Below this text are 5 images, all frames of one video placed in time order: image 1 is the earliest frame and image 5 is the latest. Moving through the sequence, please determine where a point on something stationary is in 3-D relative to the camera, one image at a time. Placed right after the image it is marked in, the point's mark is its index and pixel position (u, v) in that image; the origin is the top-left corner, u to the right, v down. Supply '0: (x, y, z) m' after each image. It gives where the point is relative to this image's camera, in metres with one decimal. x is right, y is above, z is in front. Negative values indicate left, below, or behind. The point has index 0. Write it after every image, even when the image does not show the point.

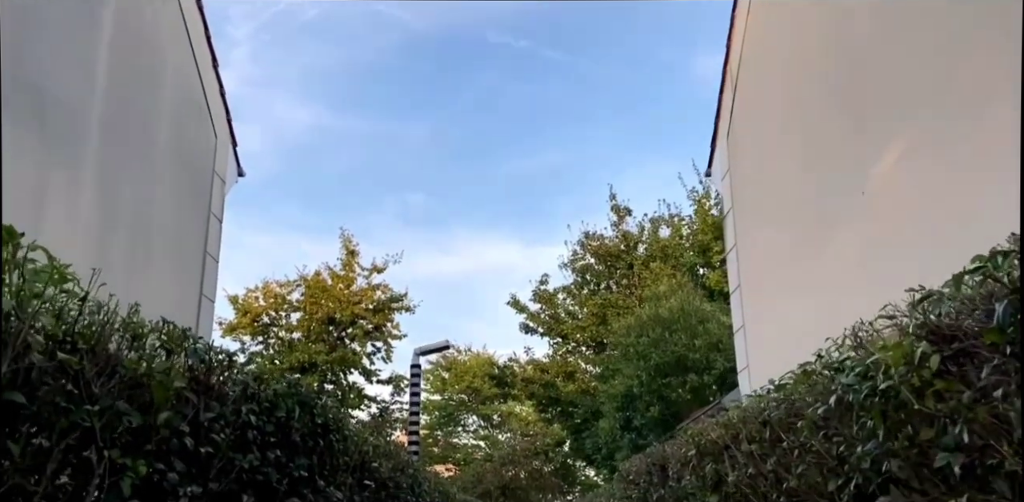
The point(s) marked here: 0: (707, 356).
0: (+2.8, -1.4, +12.7) m
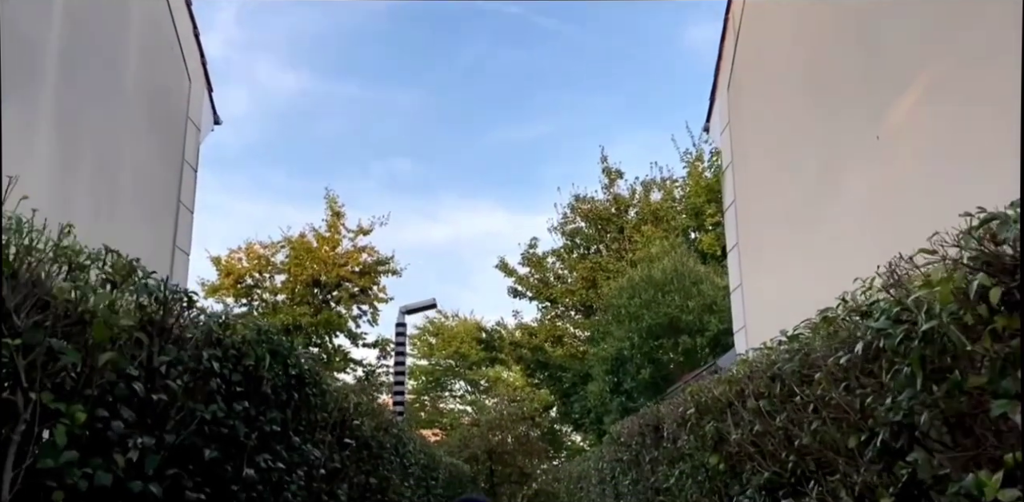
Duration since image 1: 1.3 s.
0: (+2.6, -0.9, +12.5) m
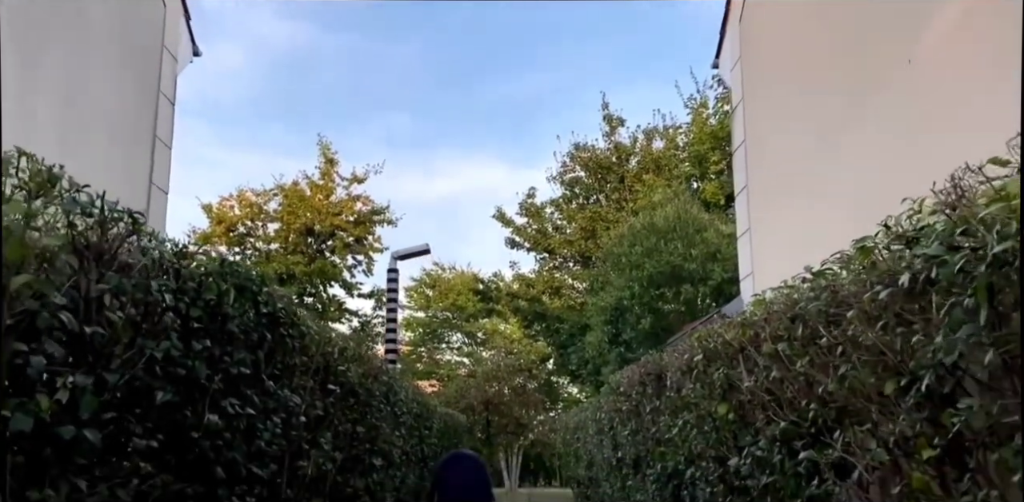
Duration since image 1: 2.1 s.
0: (+2.6, -0.2, +12.2) m
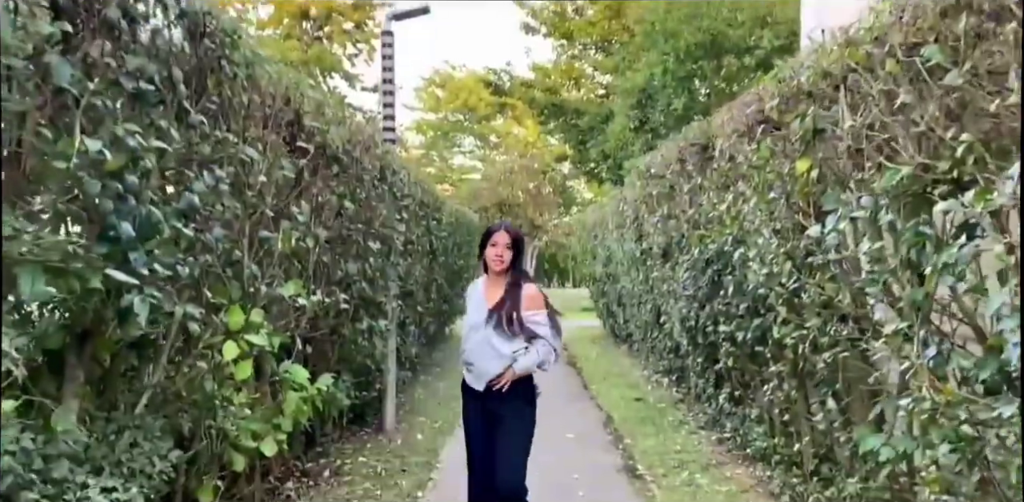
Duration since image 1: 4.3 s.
0: (+2.8, +2.5, +10.9) m
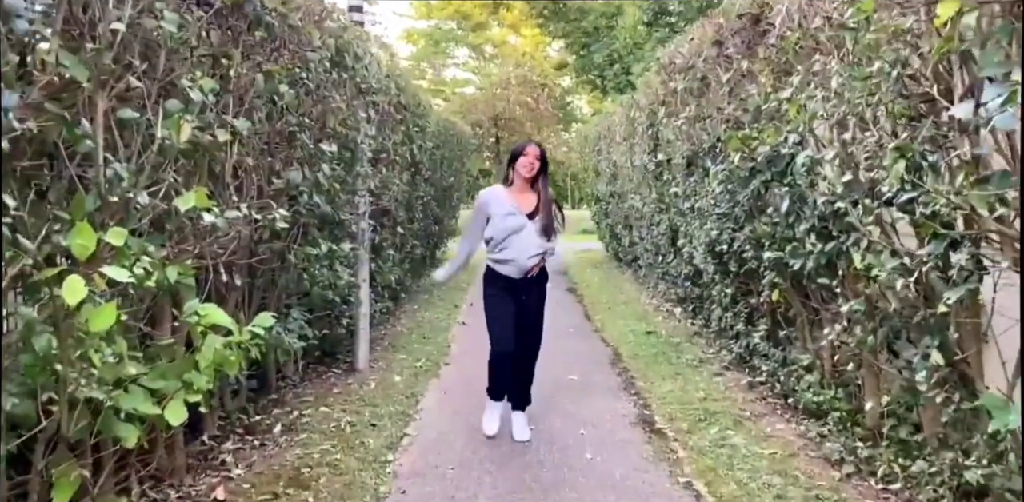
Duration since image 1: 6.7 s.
0: (+2.7, +3.4, +9.4) m
